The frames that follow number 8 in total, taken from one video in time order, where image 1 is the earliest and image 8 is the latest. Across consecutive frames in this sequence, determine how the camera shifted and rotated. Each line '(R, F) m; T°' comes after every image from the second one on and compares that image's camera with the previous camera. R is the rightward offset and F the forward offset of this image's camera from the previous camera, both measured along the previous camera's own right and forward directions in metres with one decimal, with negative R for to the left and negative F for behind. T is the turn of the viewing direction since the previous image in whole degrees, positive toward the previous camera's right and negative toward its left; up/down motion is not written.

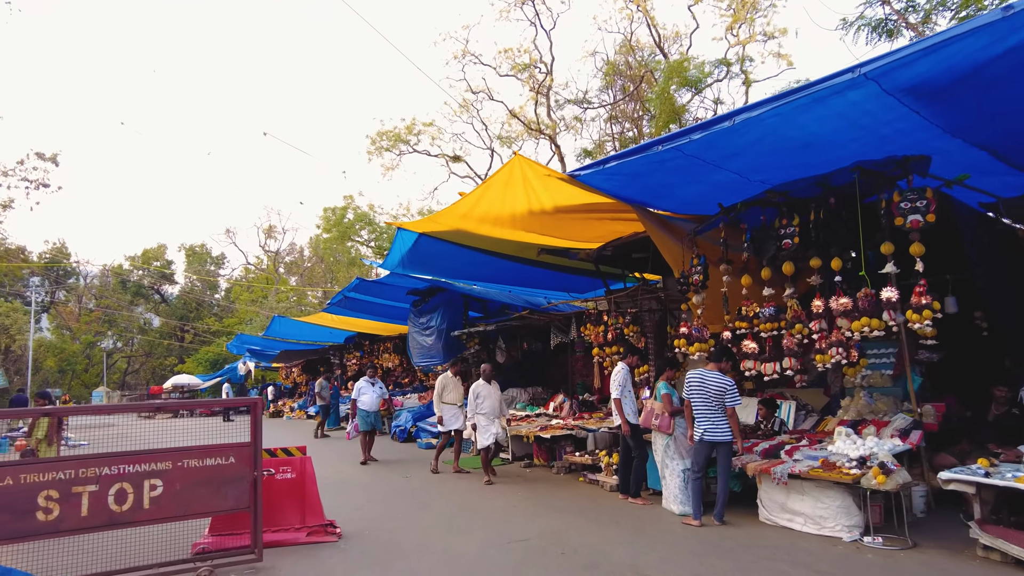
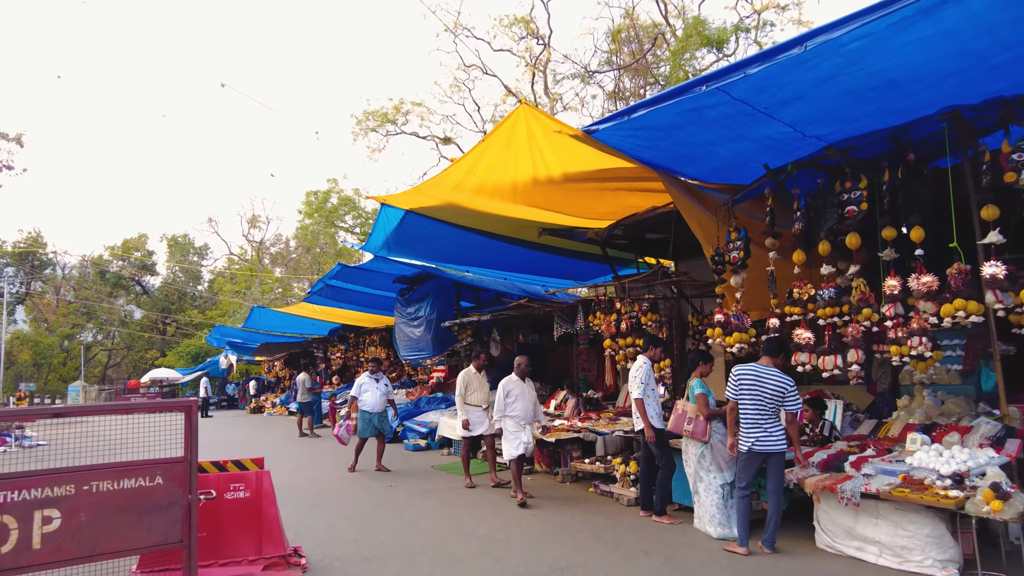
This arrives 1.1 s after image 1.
(-0.1, +1.0) m; +1°
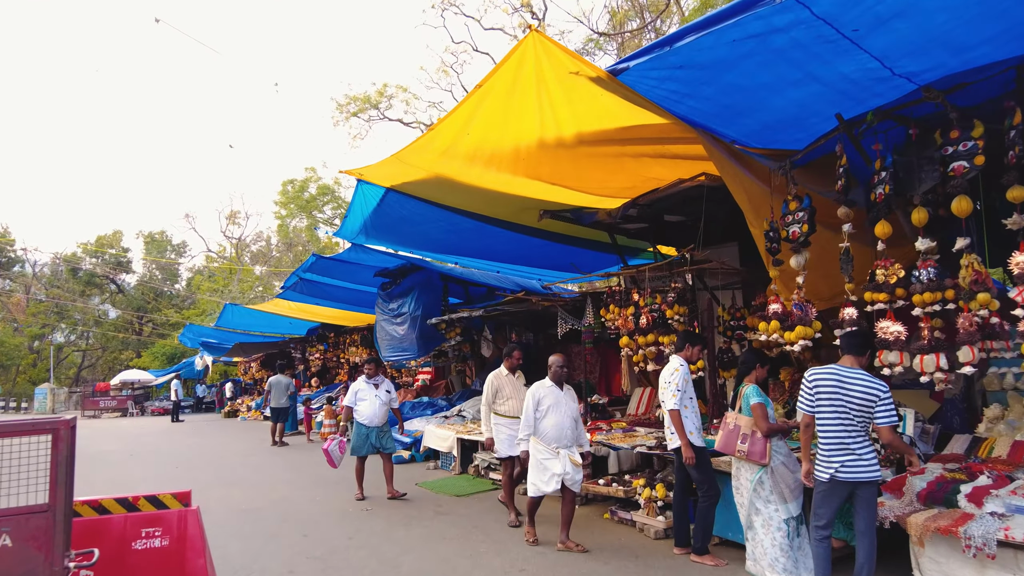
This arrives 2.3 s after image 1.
(-0.1, +1.1) m; +1°
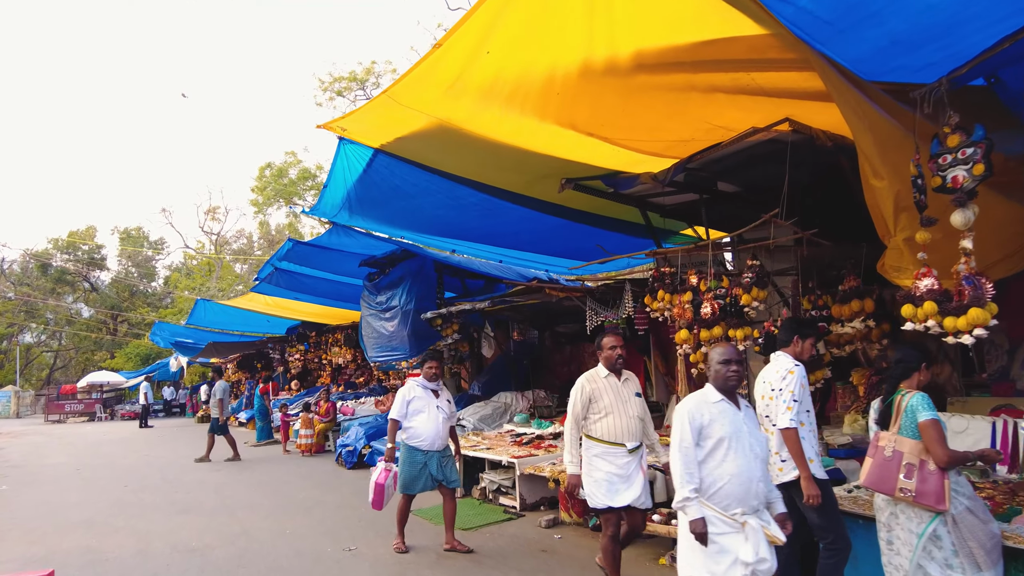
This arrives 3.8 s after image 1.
(-0.3, +1.3) m; +1°
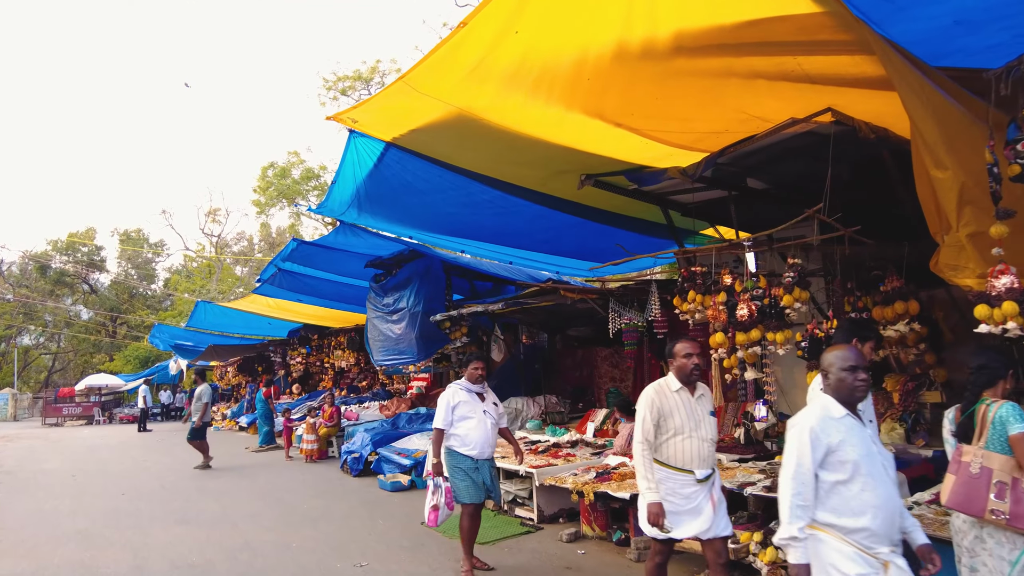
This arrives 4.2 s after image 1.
(-0.2, +0.3) m; 0°
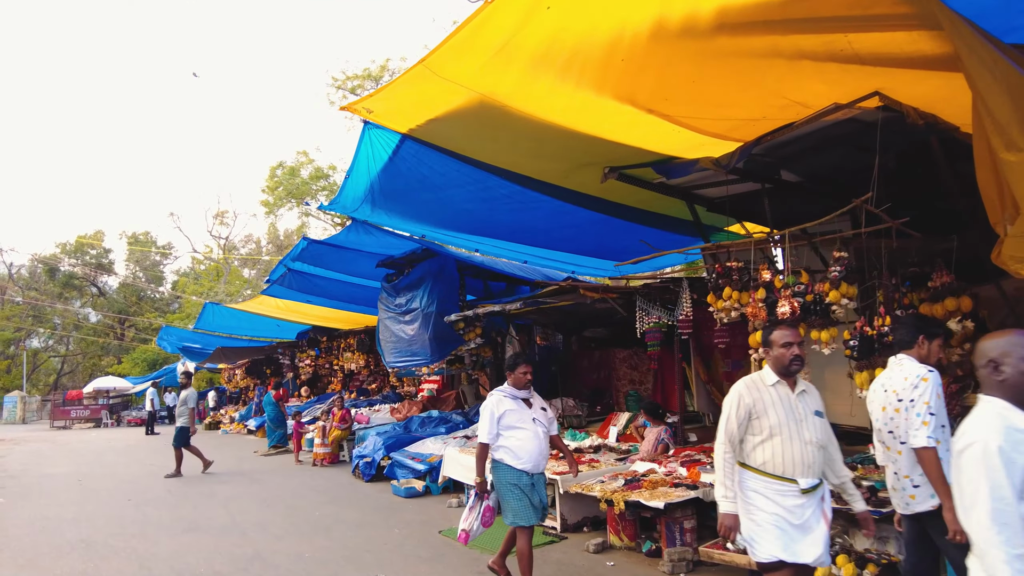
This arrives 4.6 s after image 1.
(-0.1, +0.2) m; -1°
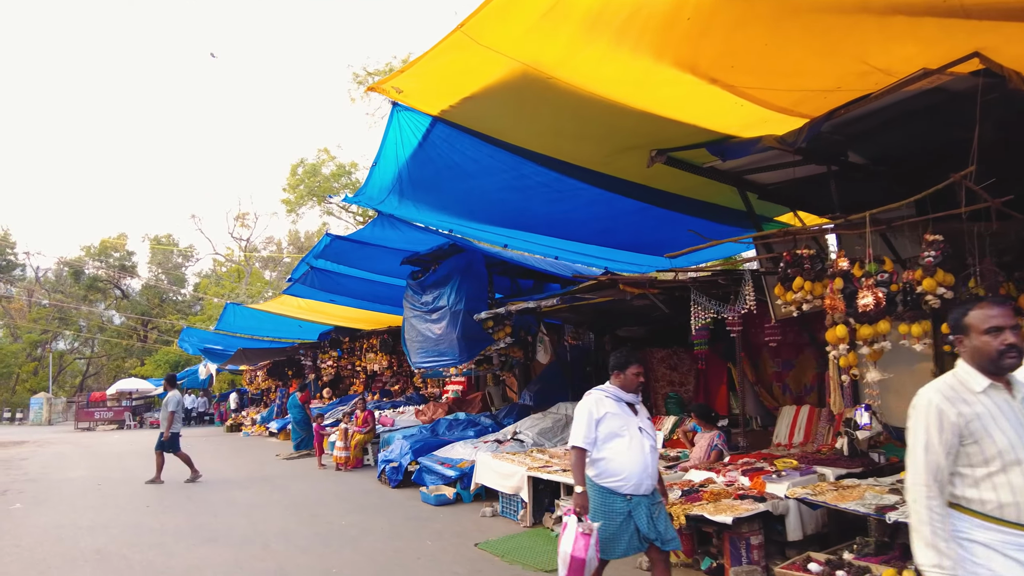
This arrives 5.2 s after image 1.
(-0.2, +0.4) m; -2°
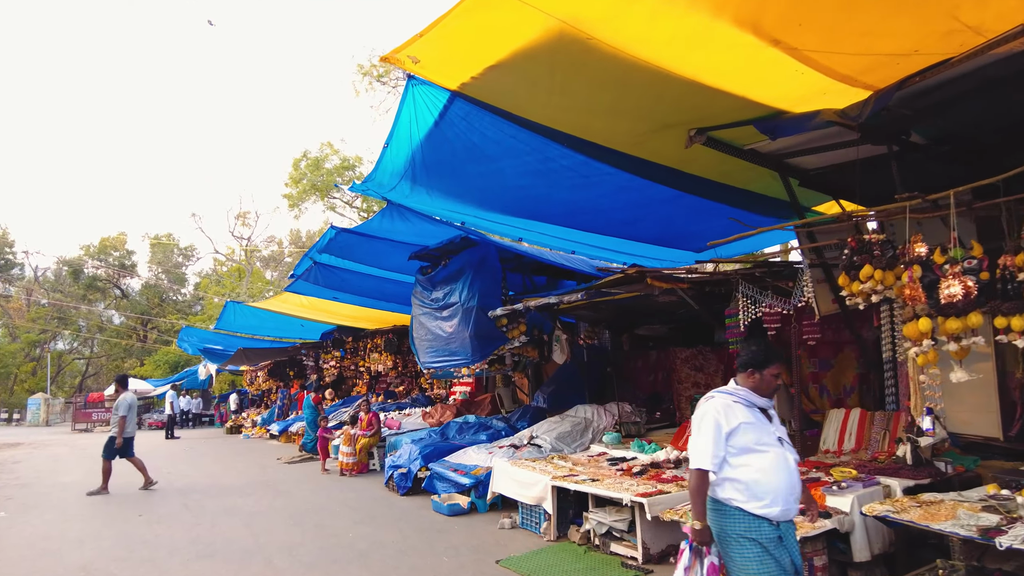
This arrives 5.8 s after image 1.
(-0.2, +0.4) m; 0°
